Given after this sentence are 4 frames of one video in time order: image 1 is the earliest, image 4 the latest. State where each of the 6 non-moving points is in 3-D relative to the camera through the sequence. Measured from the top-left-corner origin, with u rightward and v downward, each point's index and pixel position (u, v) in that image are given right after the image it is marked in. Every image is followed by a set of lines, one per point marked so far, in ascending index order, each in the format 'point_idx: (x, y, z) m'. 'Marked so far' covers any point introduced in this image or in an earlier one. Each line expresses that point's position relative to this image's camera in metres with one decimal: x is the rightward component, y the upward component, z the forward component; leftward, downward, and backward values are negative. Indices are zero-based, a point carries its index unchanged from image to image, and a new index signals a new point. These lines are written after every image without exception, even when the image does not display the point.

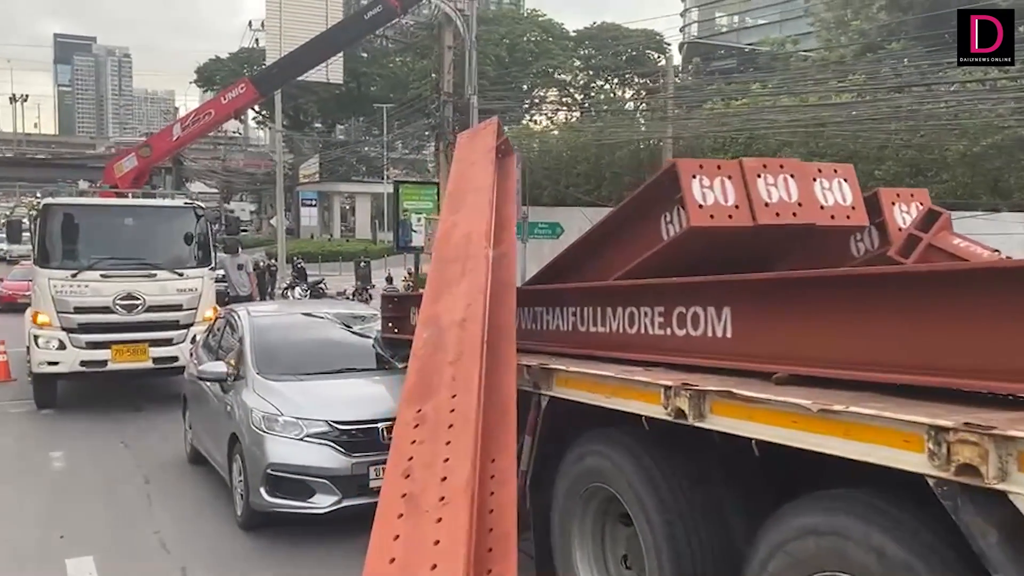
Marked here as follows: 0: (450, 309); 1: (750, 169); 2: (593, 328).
0: (-0.3, -0.1, +3.9) m
1: (+1.1, +0.5, +4.0) m
2: (+0.4, -0.2, +4.3) m
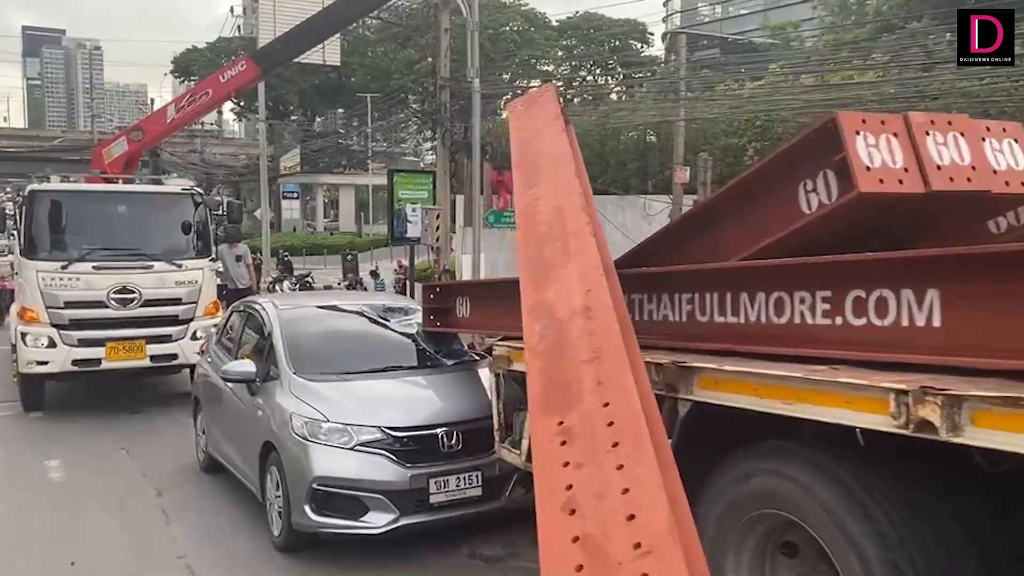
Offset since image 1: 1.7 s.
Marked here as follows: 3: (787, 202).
0: (+0.2, 0.0, +3.3) m
1: (+1.6, +0.6, +3.4) m
2: (+0.9, -0.1, +3.7) m
3: (+1.1, +0.3, +3.7) m
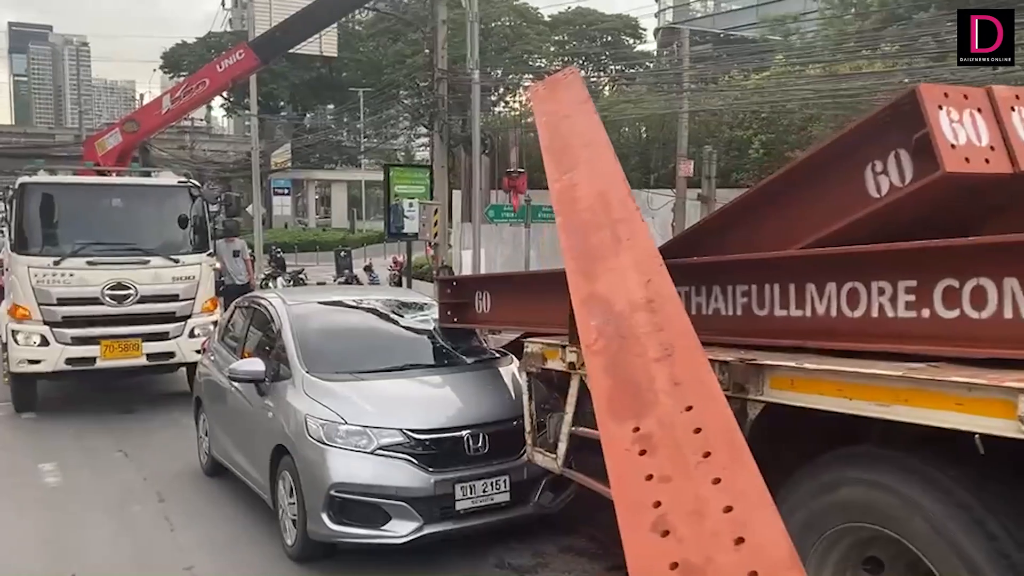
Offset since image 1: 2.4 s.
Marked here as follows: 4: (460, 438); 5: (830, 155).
0: (+0.4, 0.0, +3.0) m
1: (+1.7, +0.7, +3.1) m
2: (+1.0, -0.1, +3.4) m
3: (+1.3, +0.4, +3.4) m
4: (-0.3, -0.8, +4.7) m
5: (+1.3, +0.5, +3.4) m
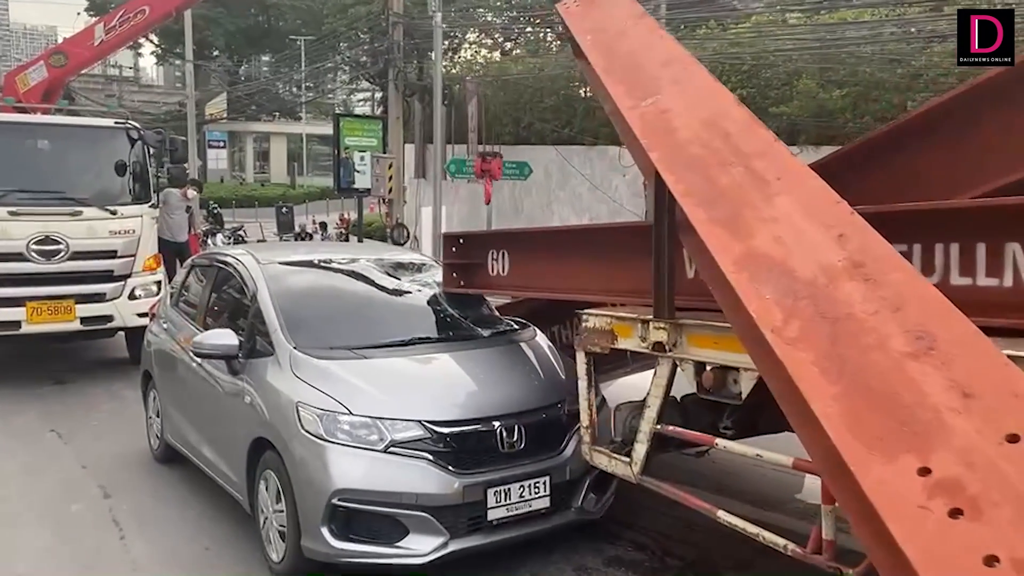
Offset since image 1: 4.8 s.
0: (+0.7, +0.1, +2.1) m
1: (+2.0, +0.8, +2.3) m
2: (+1.3, 0.0, +2.5) m
3: (+1.6, +0.5, +2.6) m
4: (-0.1, -0.6, +3.8) m
5: (+1.5, +0.6, +2.6) m
